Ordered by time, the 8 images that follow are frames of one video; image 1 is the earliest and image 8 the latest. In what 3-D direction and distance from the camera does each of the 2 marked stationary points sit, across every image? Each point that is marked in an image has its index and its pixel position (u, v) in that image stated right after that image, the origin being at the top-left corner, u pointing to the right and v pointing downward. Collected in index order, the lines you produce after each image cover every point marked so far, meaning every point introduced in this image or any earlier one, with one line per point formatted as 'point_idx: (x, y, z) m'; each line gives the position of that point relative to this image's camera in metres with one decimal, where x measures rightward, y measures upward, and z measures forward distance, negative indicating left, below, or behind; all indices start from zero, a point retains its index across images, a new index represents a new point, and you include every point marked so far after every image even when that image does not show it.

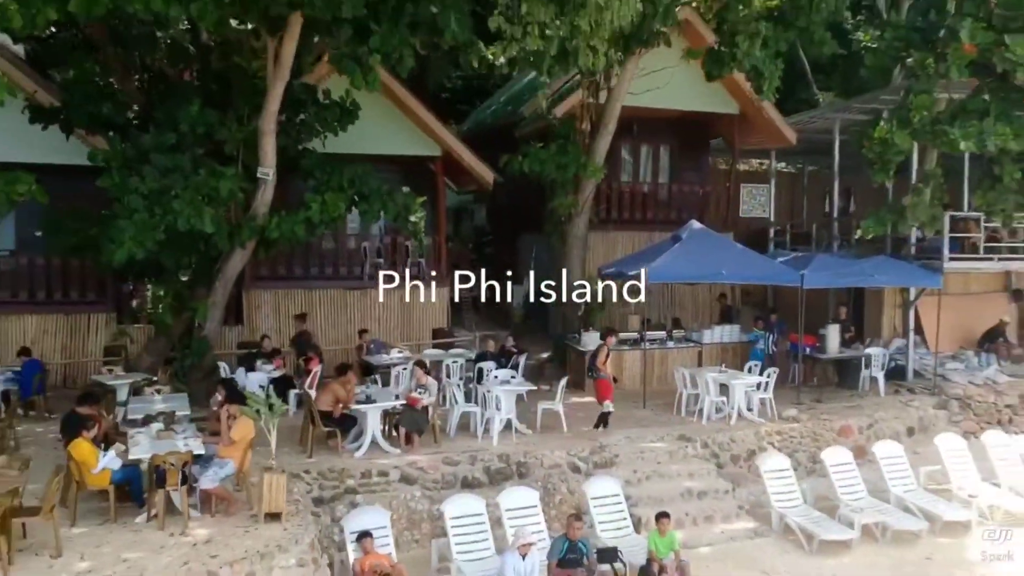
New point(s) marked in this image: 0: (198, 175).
0: (-3.5, +1.3, +11.6) m
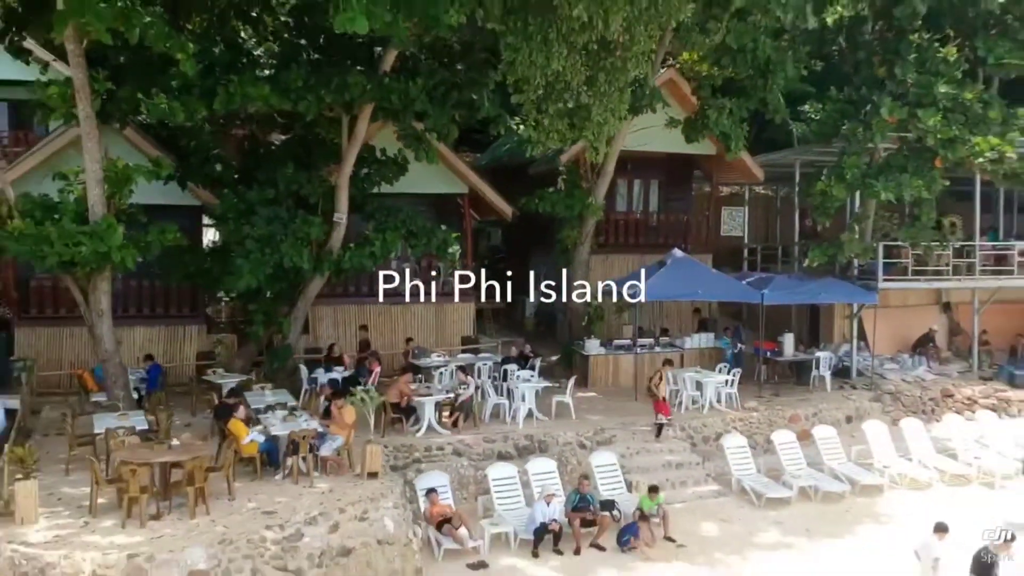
0: (-3.2, +1.0, +15.2) m
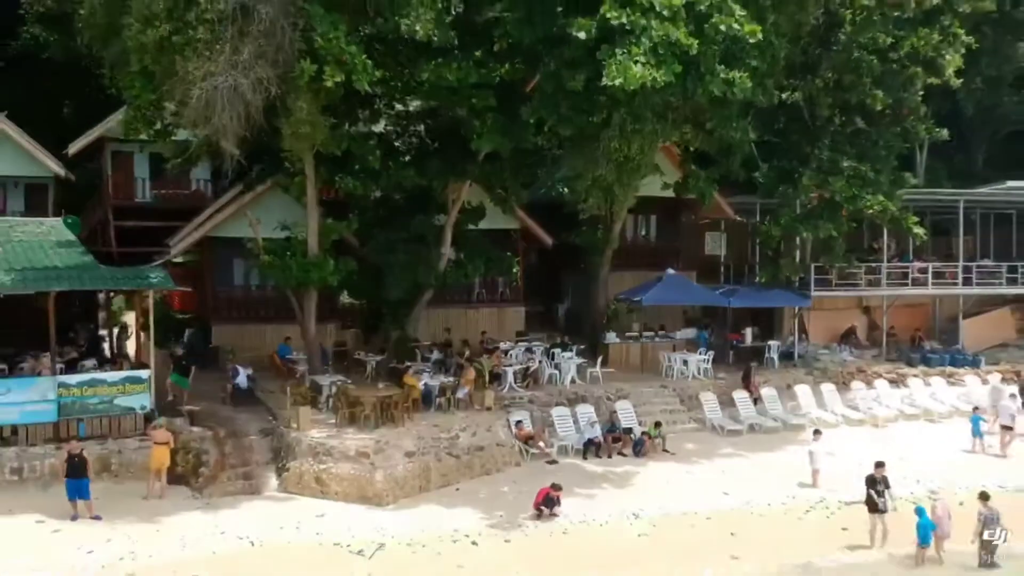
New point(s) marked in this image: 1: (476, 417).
0: (-2.1, +0.7, +23.2) m
1: (-0.7, -2.5, +19.9) m
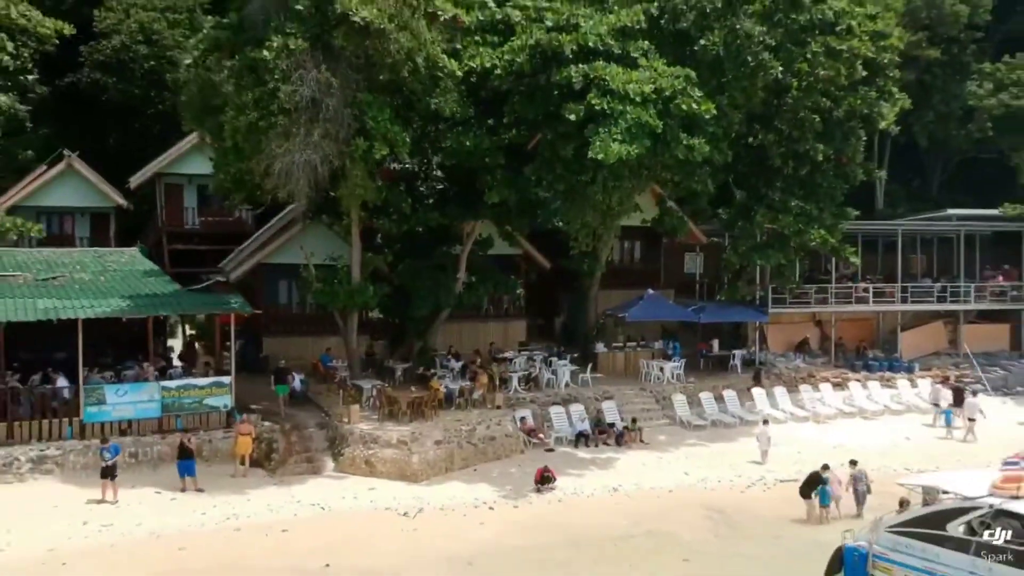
0: (-1.9, +0.2, +28.1) m
1: (-0.6, -3.1, +24.7) m
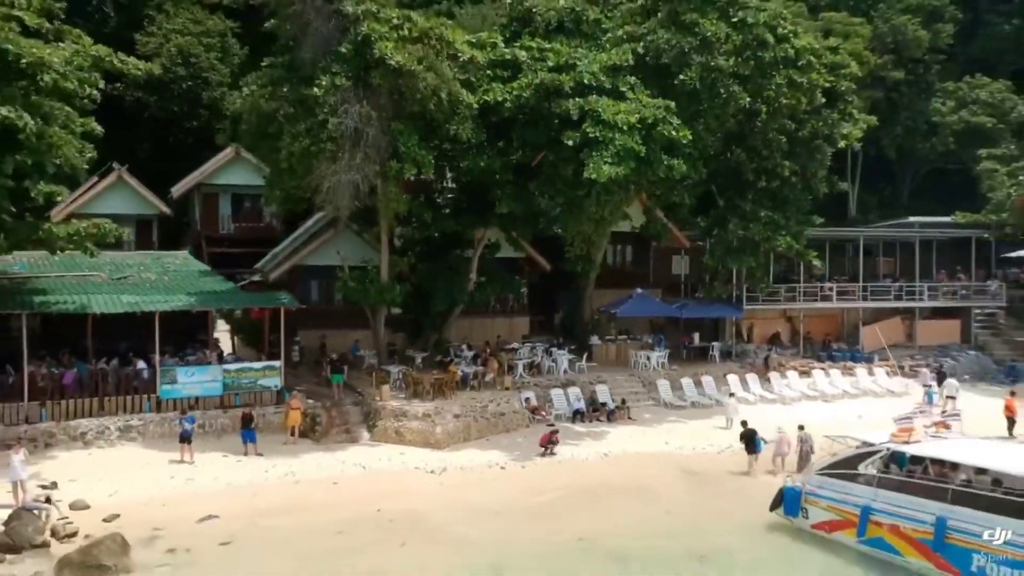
0: (-1.8, +0.2, +32.3) m
1: (-0.4, -3.0, +28.9) m
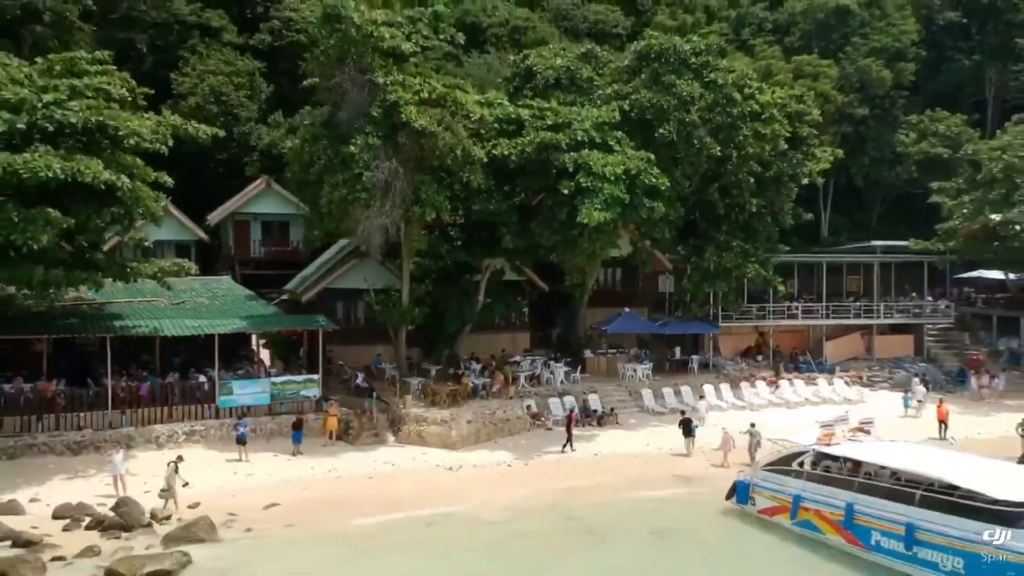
0: (-1.6, -0.5, +37.1) m
1: (-0.2, -3.8, +33.7) m
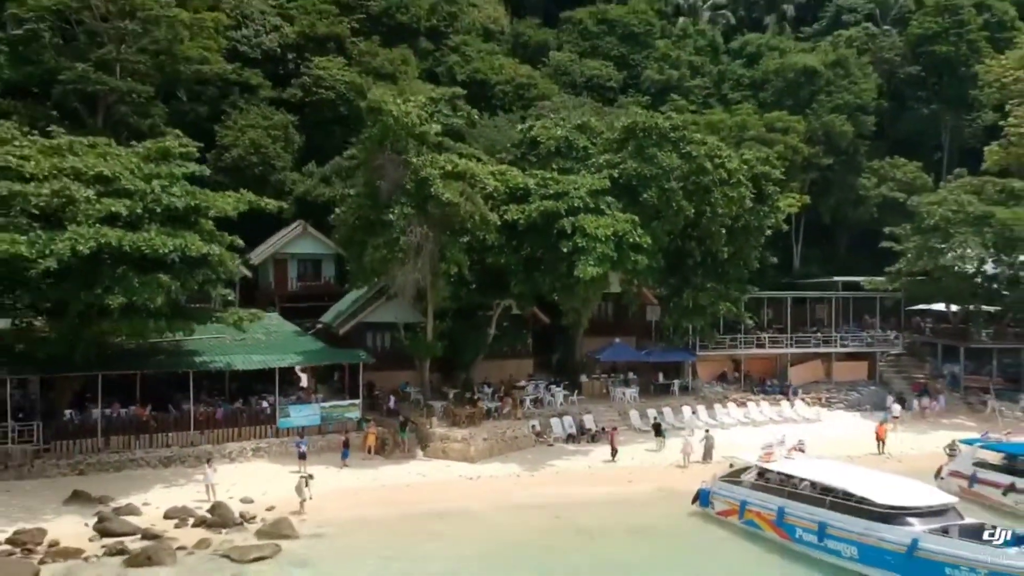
0: (-1.3, -2.1, +43.6) m
1: (+0.1, -5.3, +40.2) m
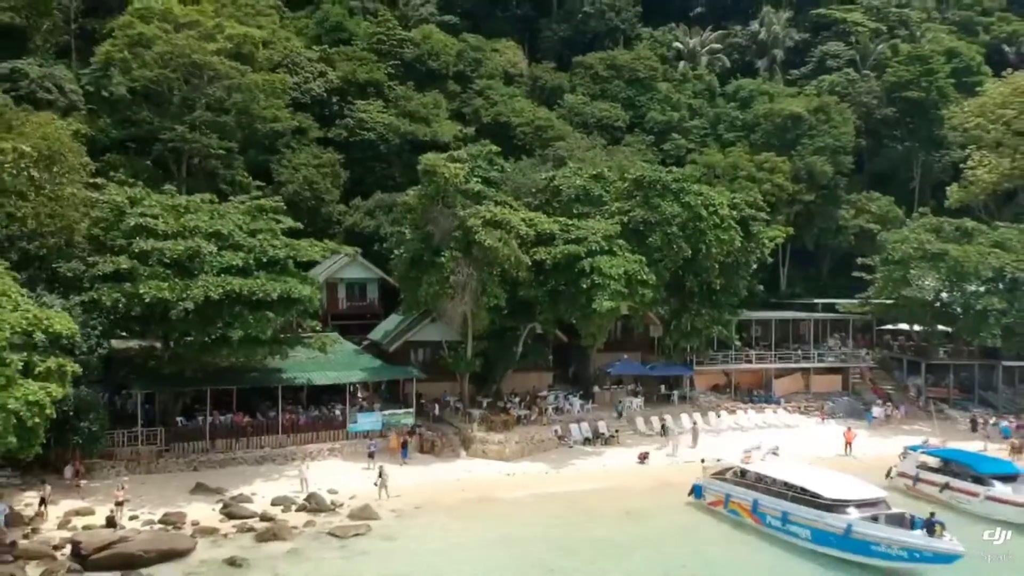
0: (-0.1, -3.4, +51.5) m
1: (+1.3, -6.6, +48.1) m
